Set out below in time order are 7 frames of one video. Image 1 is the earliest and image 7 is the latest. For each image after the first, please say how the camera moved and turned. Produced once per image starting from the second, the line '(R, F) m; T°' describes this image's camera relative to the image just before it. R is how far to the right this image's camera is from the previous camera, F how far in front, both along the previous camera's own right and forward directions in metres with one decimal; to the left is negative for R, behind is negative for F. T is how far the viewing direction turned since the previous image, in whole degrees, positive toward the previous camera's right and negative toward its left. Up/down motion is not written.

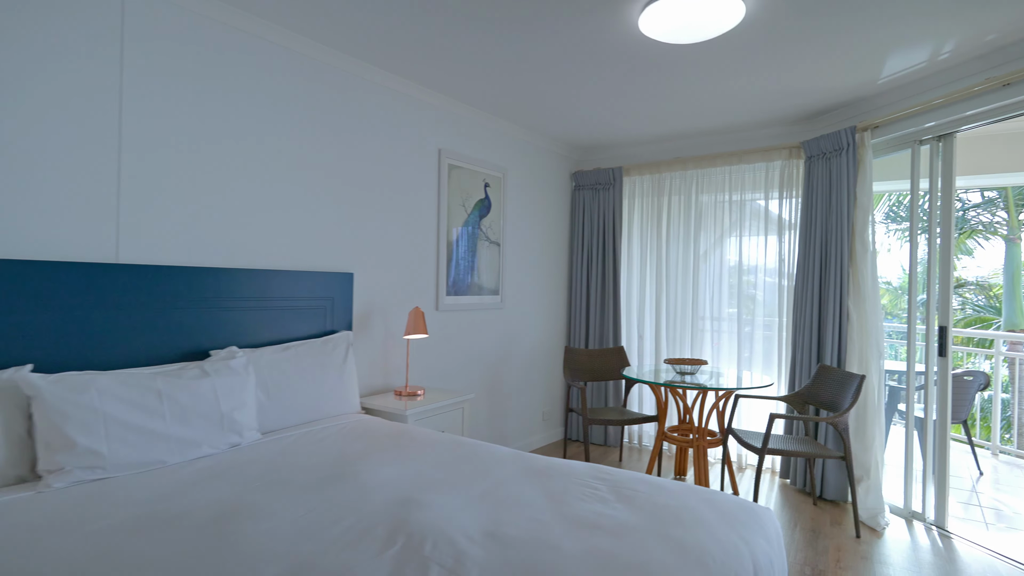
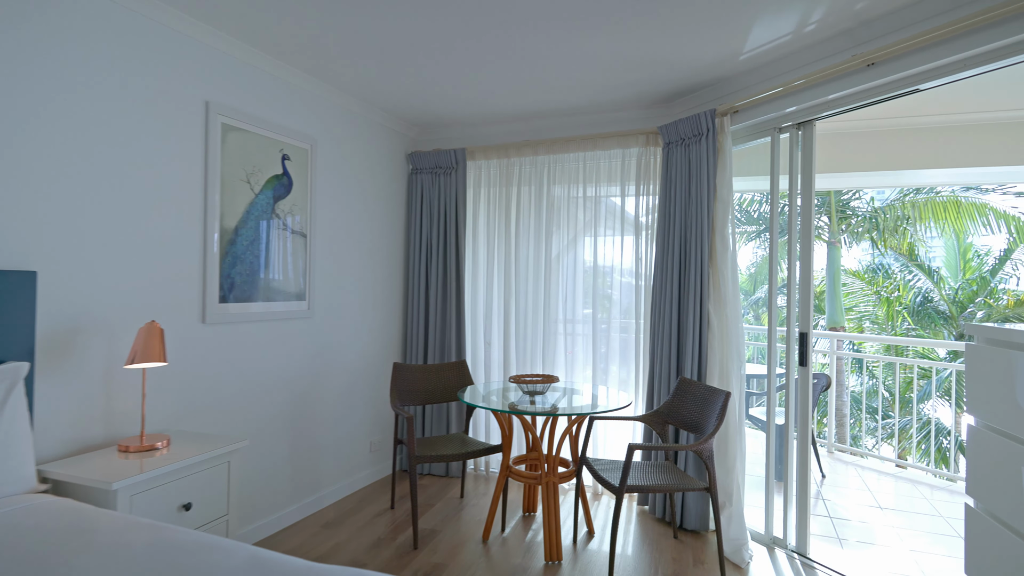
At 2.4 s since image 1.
(+0.3, +0.6) m; +14°
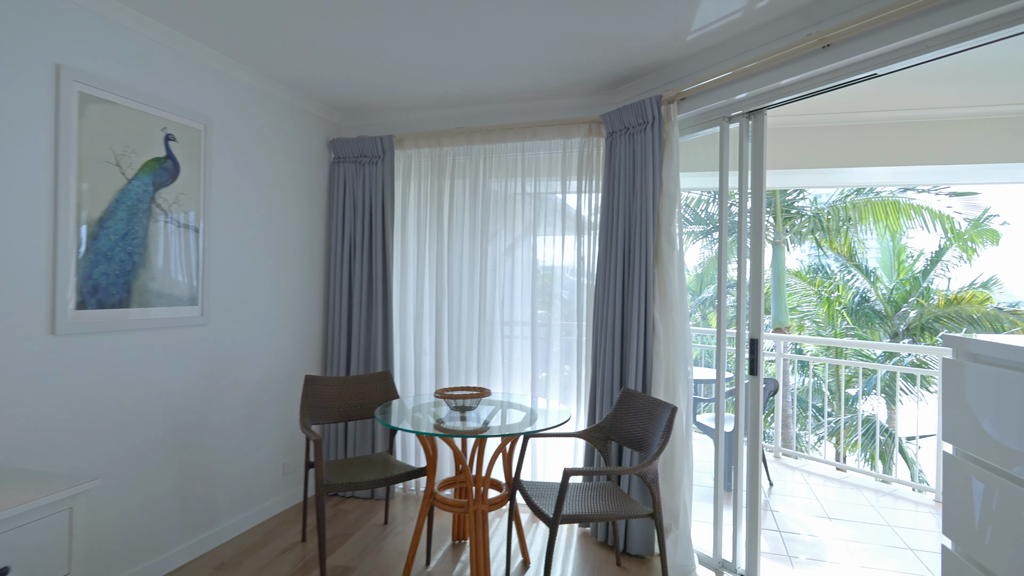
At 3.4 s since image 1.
(+0.1, +0.3) m; +5°
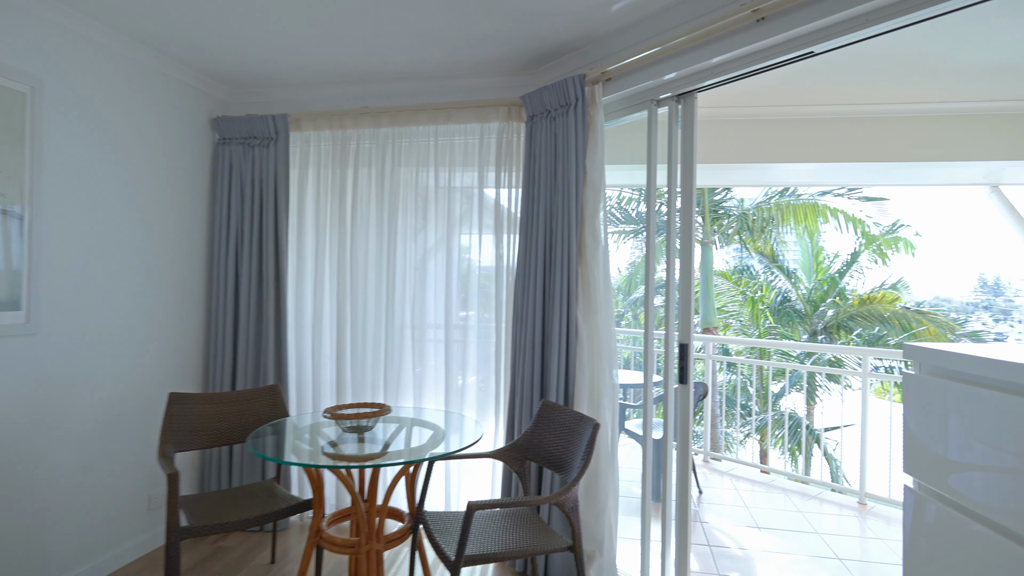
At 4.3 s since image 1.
(+0.1, +0.3) m; +6°
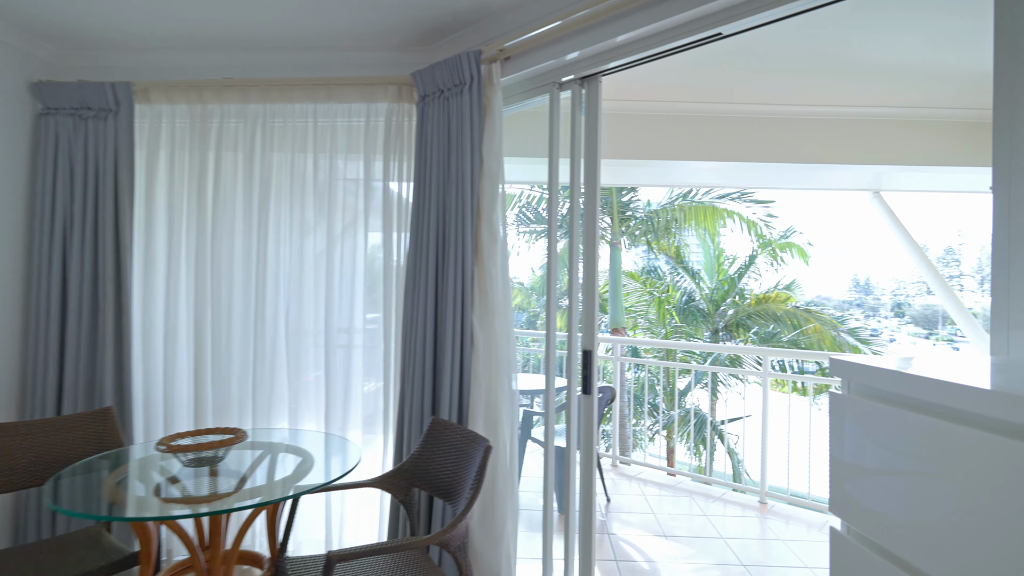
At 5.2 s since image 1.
(+0.1, +0.2) m; +9°
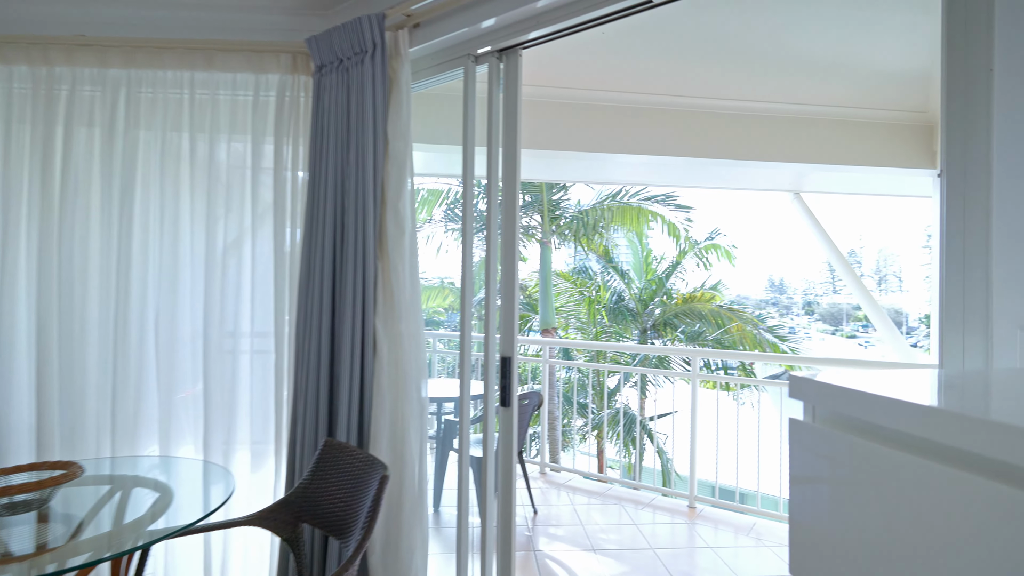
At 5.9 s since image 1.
(+0.1, +0.2) m; +7°
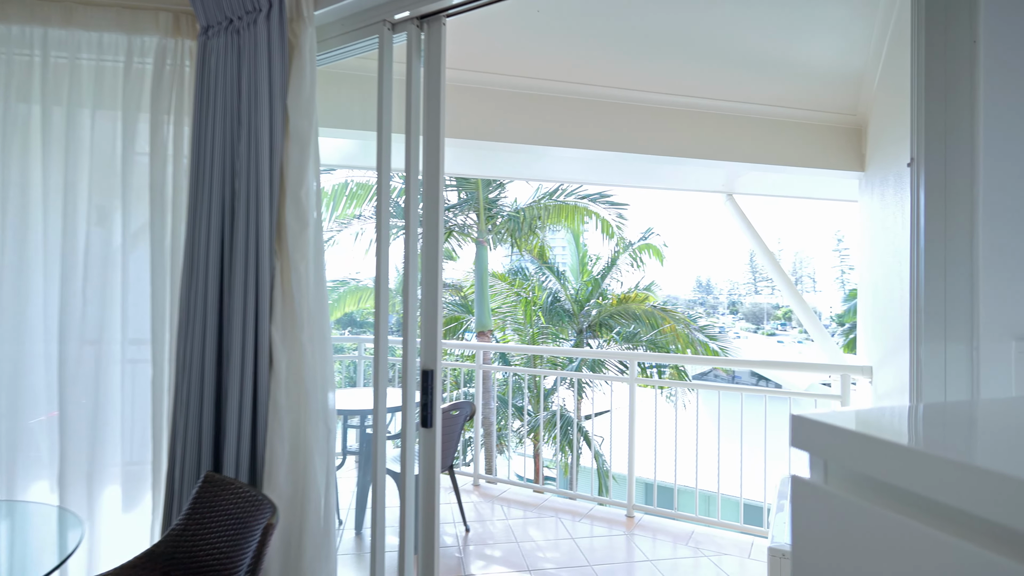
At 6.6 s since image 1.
(0.0, +0.2) m; +6°
